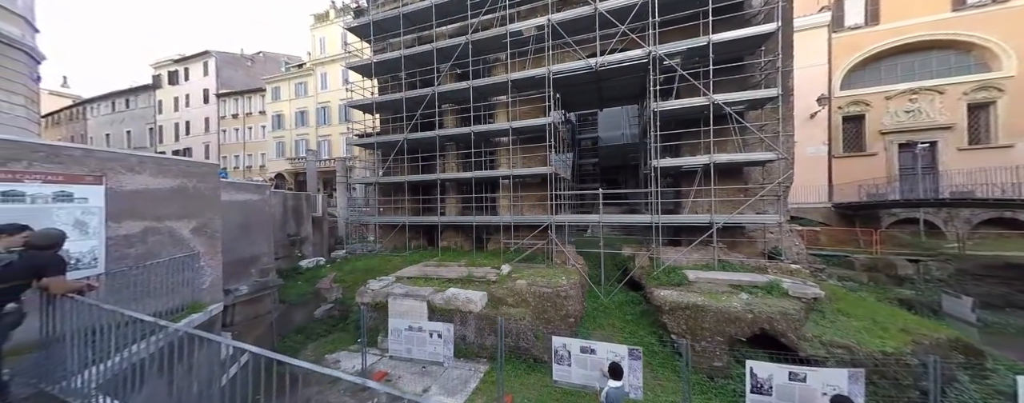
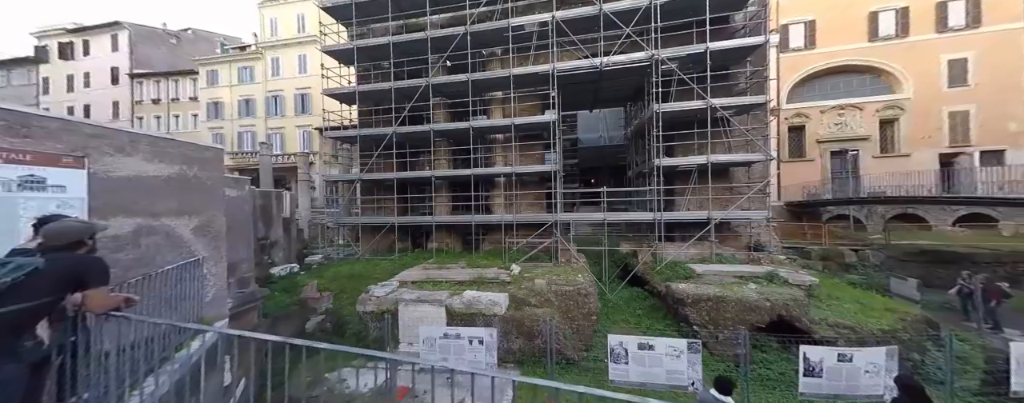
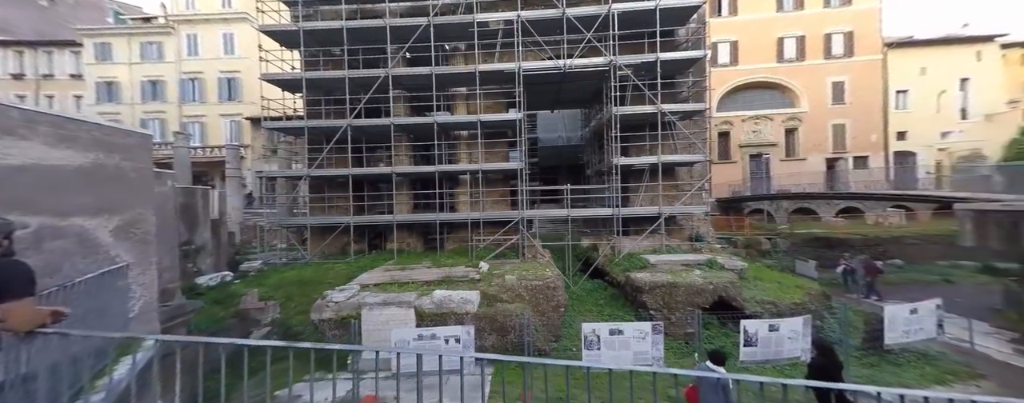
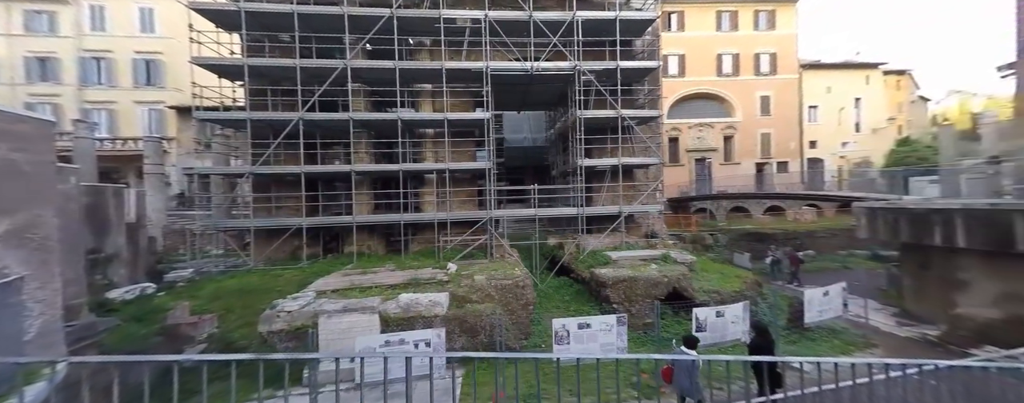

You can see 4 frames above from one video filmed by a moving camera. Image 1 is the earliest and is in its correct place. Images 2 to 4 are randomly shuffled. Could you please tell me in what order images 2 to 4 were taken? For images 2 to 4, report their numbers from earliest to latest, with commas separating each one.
2, 3, 4
